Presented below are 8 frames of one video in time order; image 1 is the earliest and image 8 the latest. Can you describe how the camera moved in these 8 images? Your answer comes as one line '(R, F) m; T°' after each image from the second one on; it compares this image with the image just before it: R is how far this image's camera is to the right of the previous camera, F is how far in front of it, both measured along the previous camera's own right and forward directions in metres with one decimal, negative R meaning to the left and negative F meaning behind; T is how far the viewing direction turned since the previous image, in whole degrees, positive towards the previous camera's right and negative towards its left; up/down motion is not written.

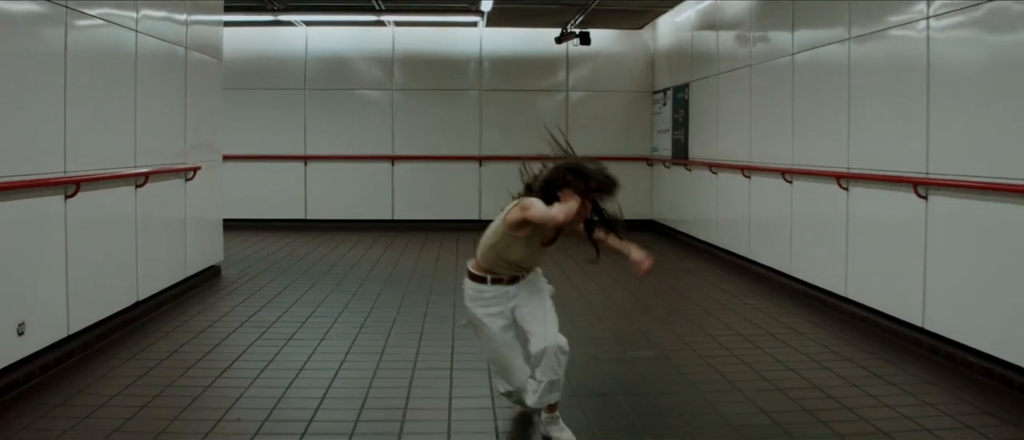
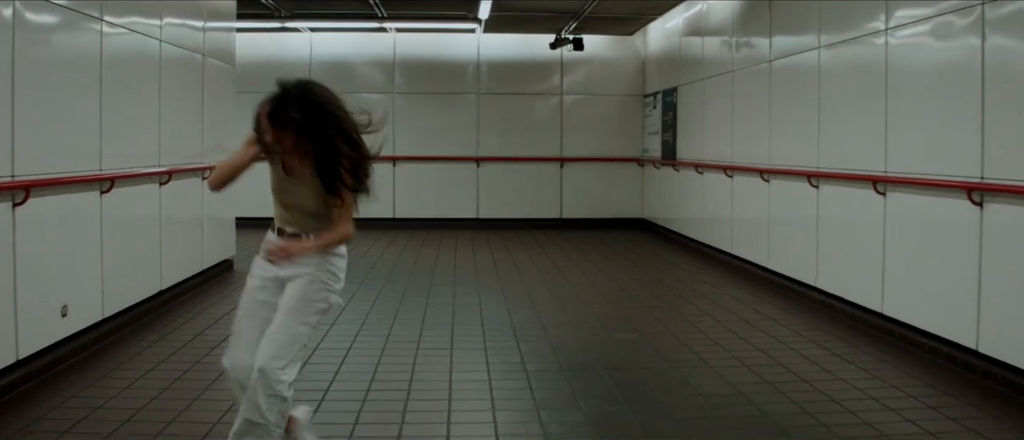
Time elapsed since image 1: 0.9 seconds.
(0.0, -0.4) m; 0°
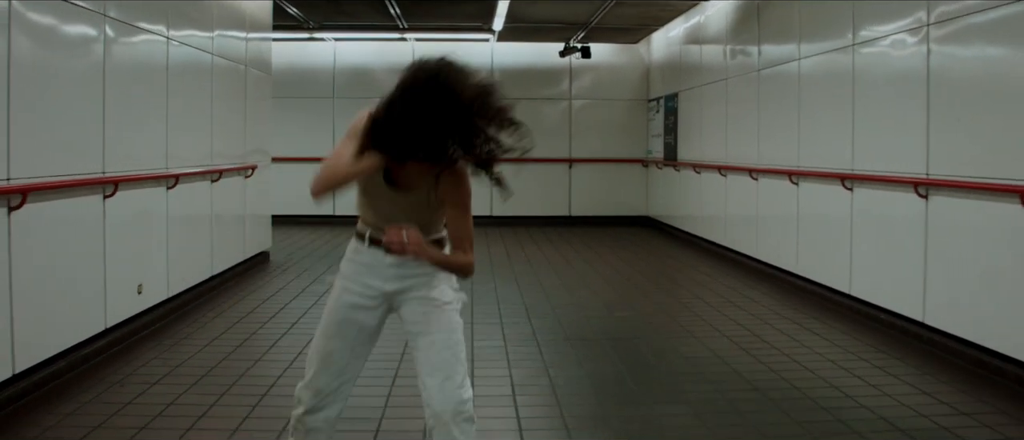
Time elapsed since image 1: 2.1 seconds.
(0.0, -0.7) m; -1°
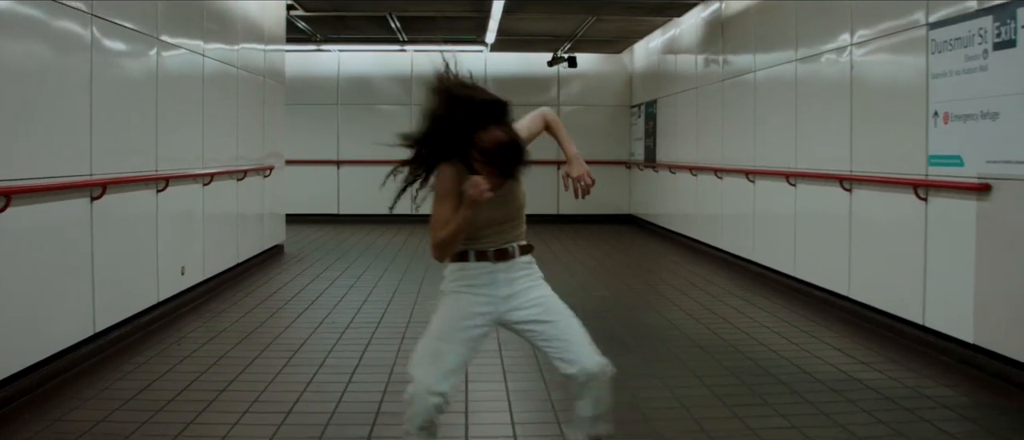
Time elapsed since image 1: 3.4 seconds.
(+0.1, -0.8) m; 0°
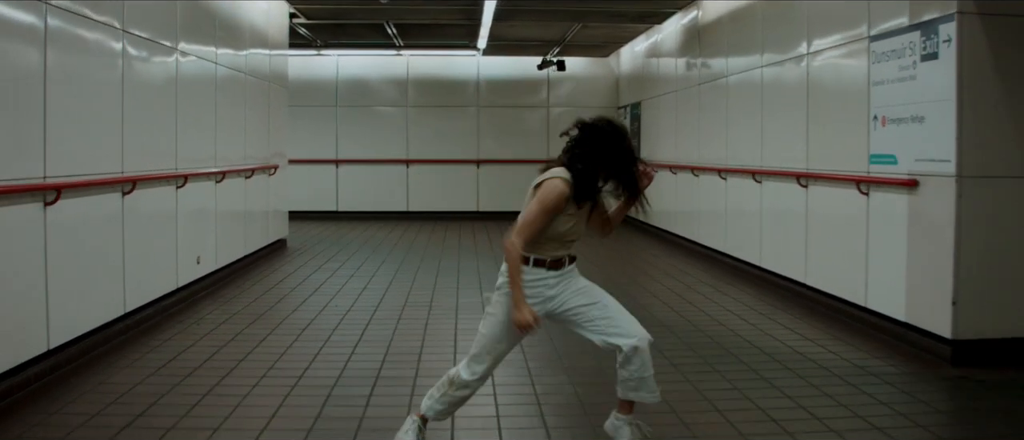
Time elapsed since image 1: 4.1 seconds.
(+0.1, -0.5) m; 0°
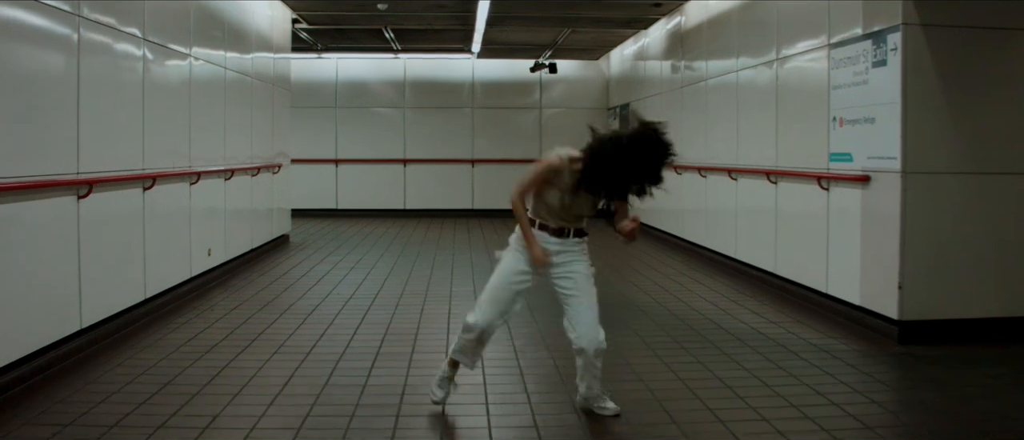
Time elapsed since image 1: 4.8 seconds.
(+0.1, -0.4) m; 0°
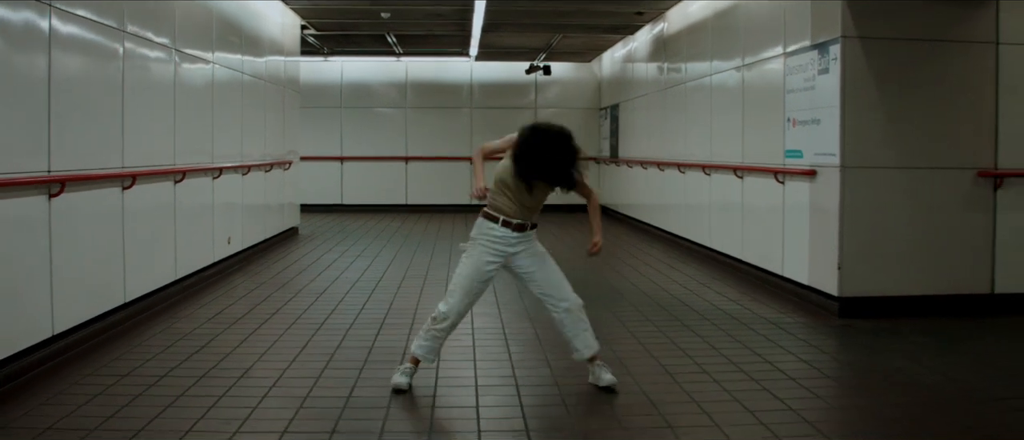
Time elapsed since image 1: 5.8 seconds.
(+0.1, -0.7) m; 0°
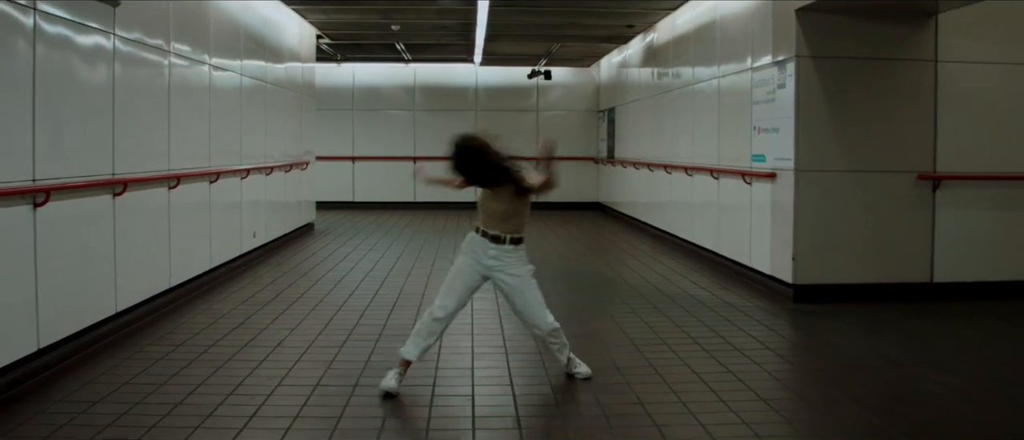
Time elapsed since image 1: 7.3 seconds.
(+0.1, -0.8) m; -1°
